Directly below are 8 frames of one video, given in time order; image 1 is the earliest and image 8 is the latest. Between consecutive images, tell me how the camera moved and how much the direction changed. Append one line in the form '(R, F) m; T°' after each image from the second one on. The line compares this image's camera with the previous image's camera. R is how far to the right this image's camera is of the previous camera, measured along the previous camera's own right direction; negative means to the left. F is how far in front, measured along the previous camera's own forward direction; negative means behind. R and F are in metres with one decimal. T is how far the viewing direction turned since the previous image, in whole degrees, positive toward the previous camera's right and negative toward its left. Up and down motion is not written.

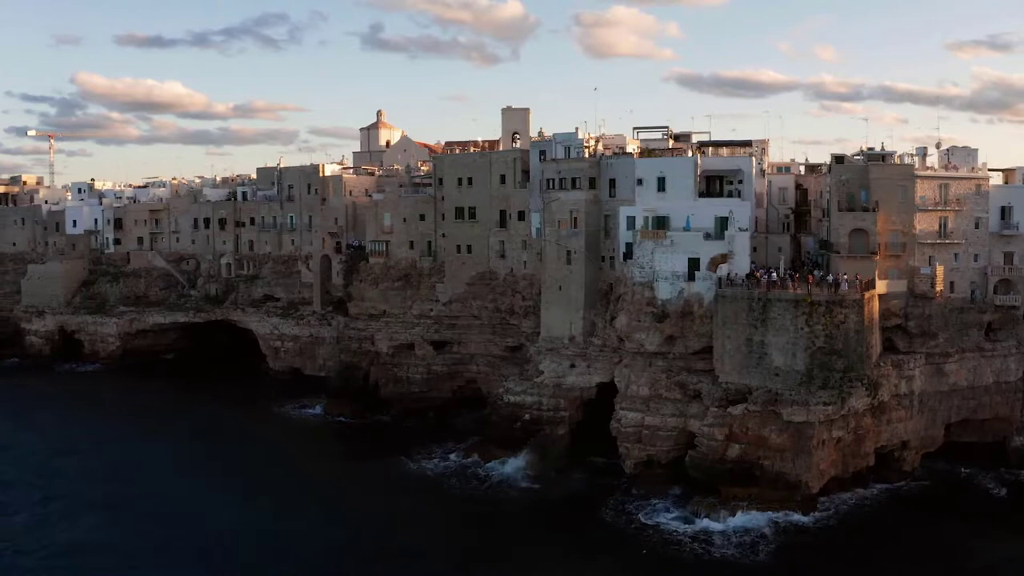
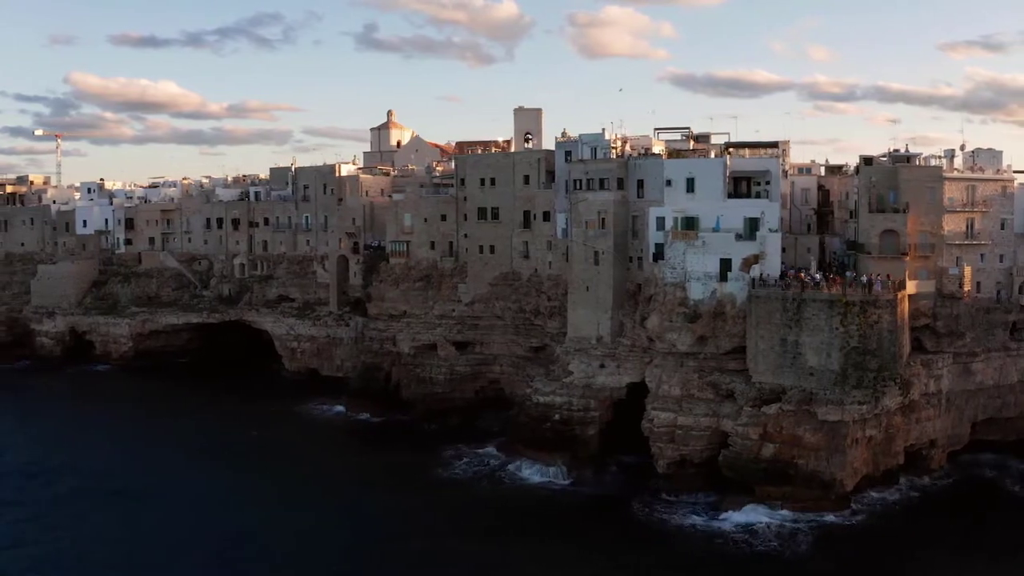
(-1.4, 0.0) m; 0°
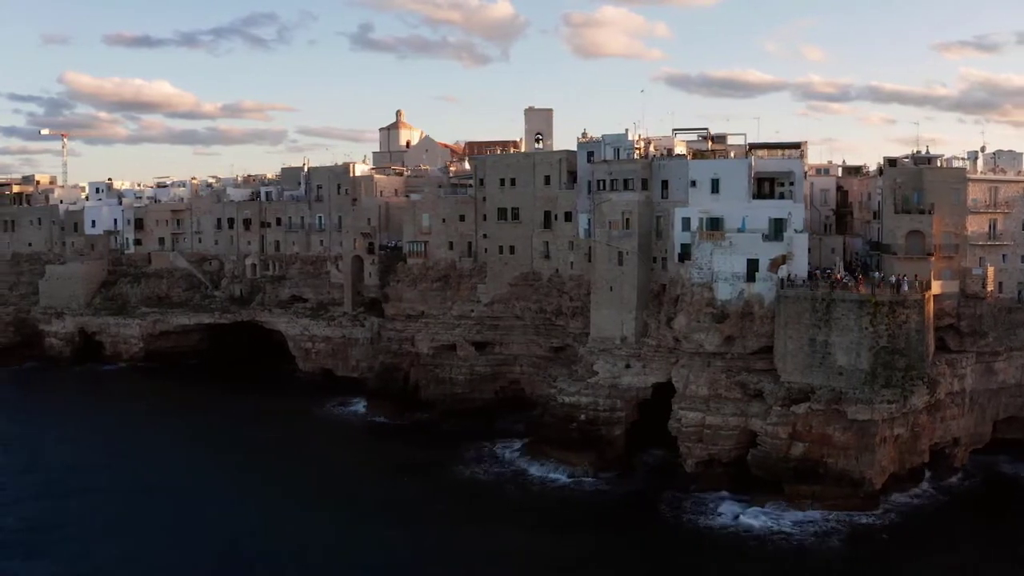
(-1.2, 0.0) m; 0°
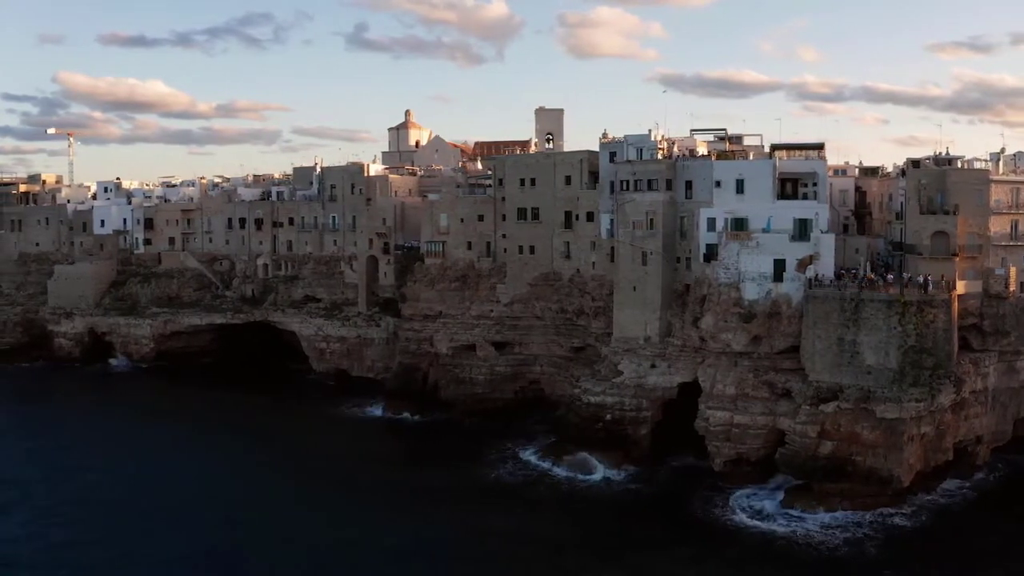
(-1.2, 0.0) m; 0°
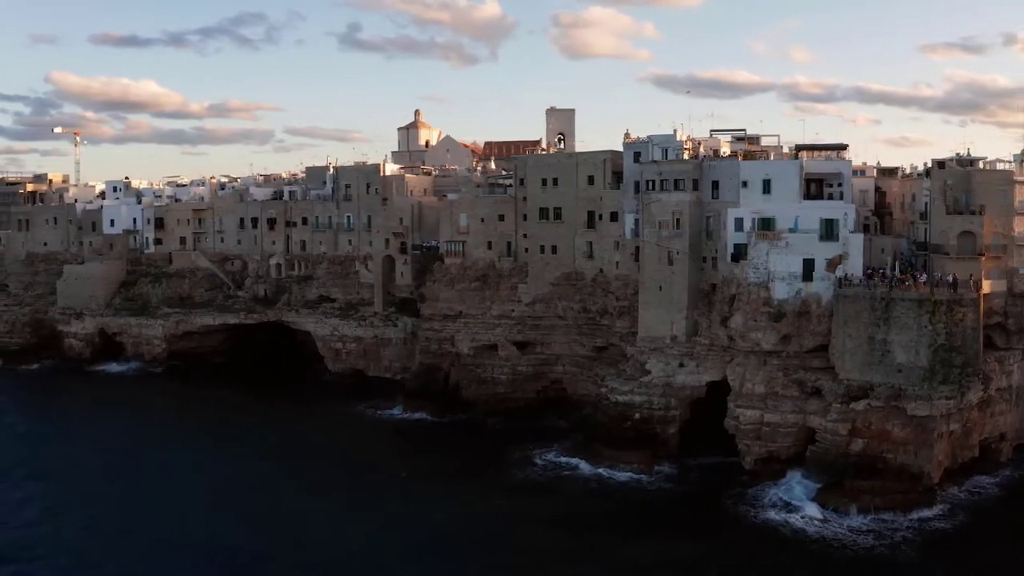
(-1.4, -0.1) m; 0°
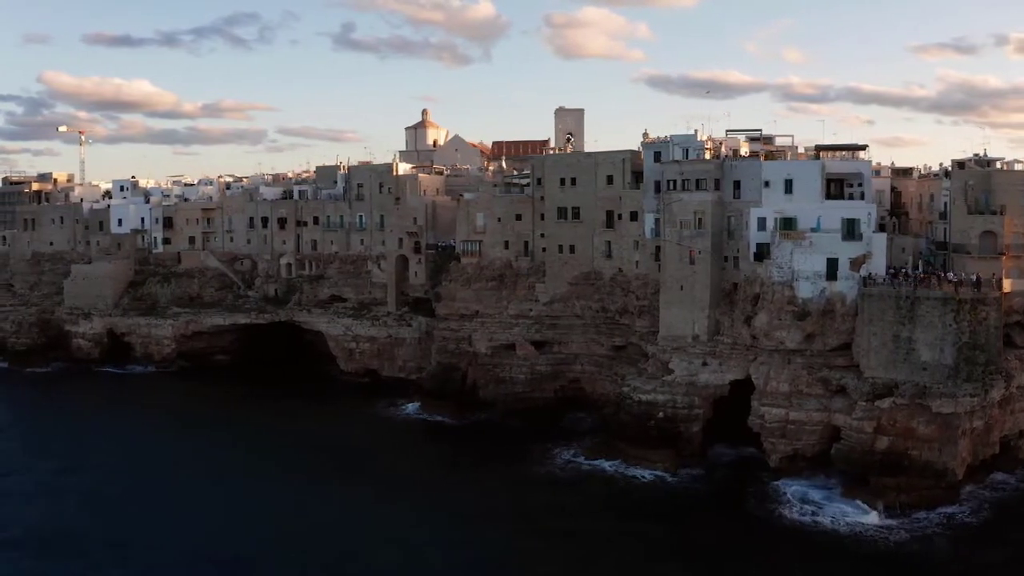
(-1.2, -0.1) m; 0°
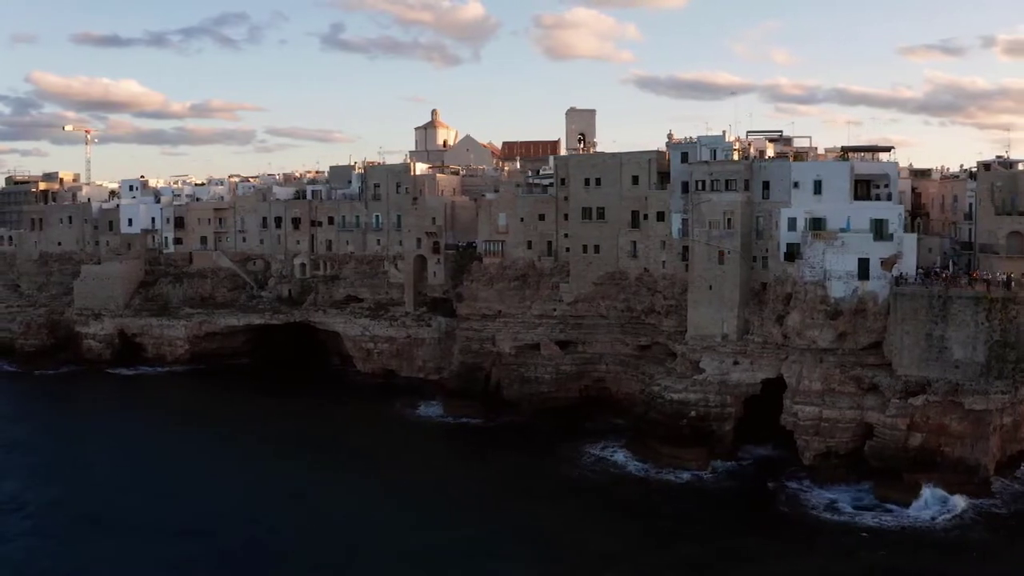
(-1.7, -0.2) m; +1°
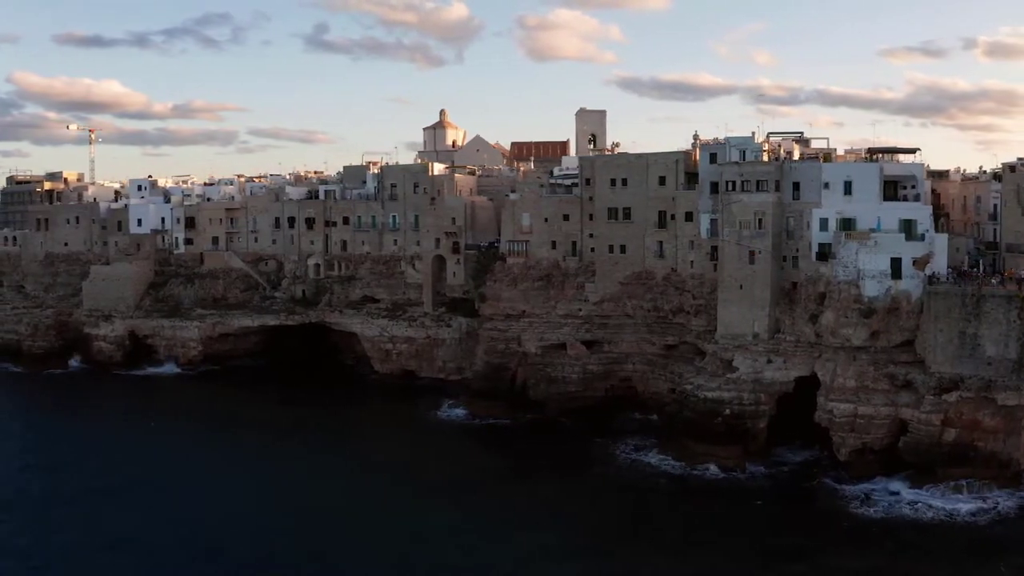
(-2.1, -0.3) m; +1°
